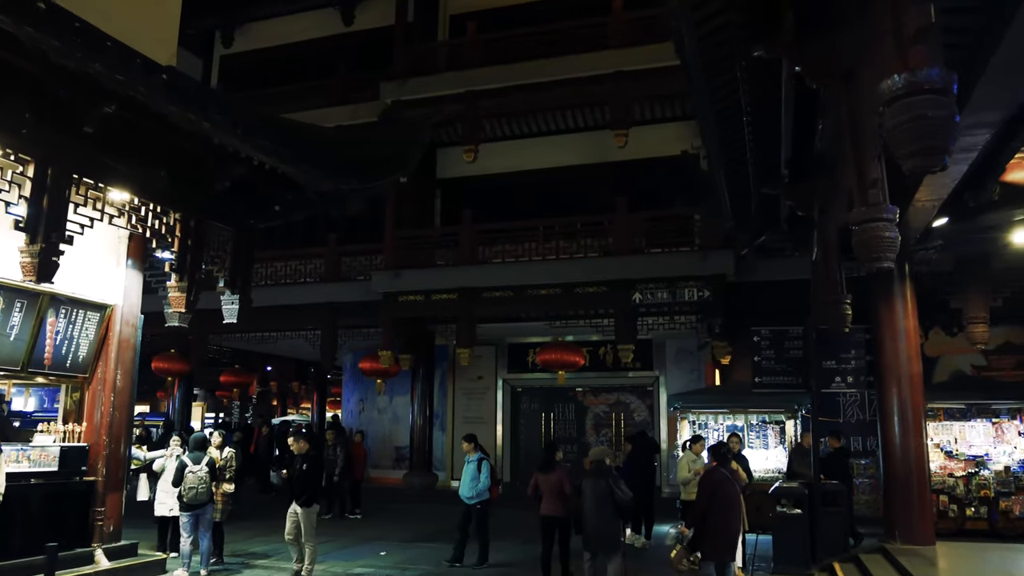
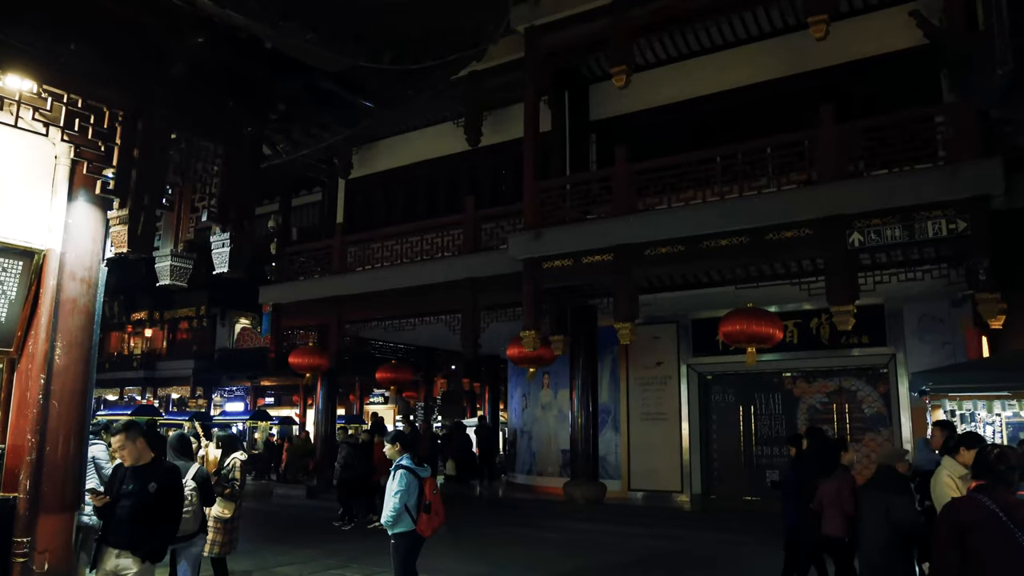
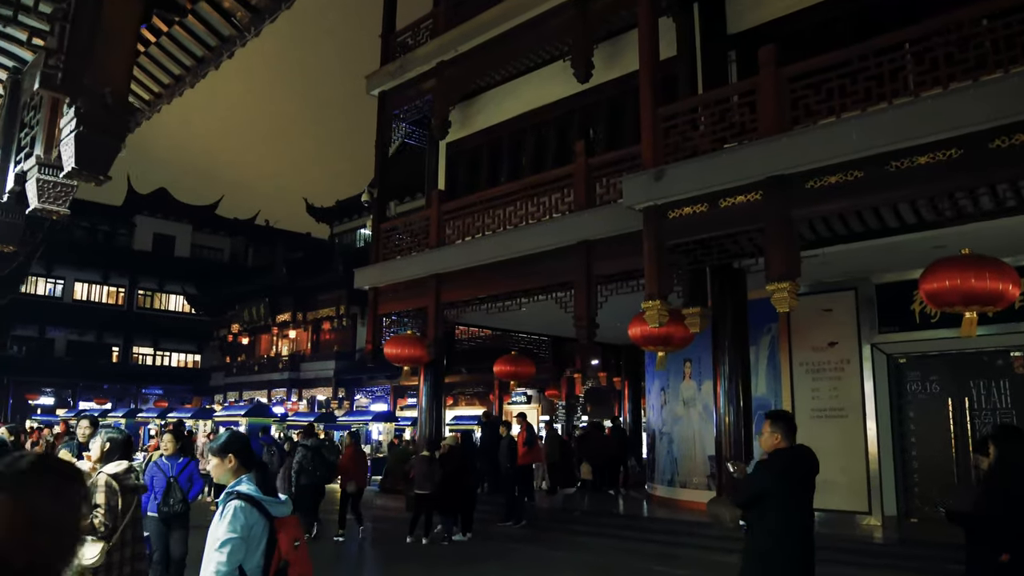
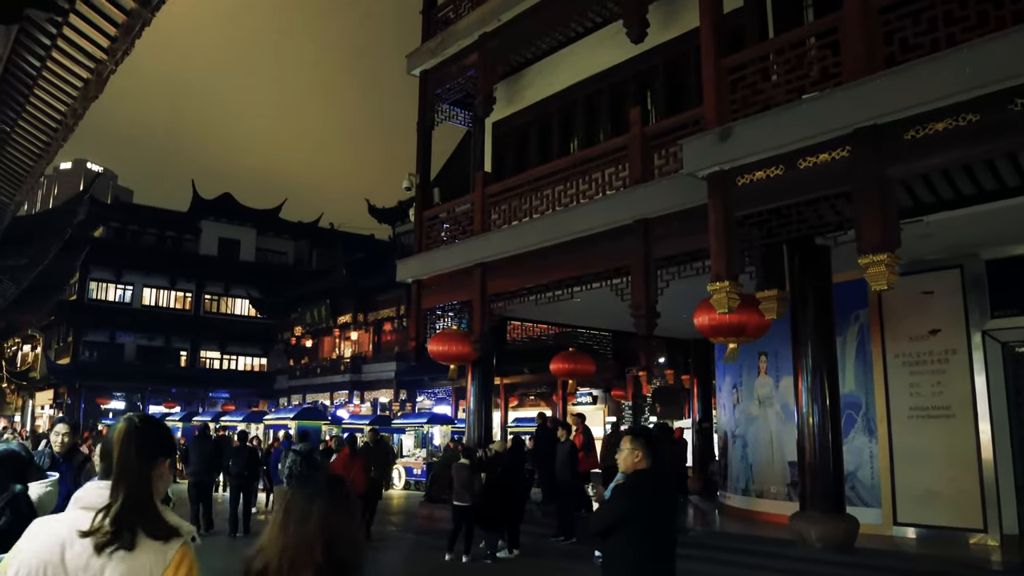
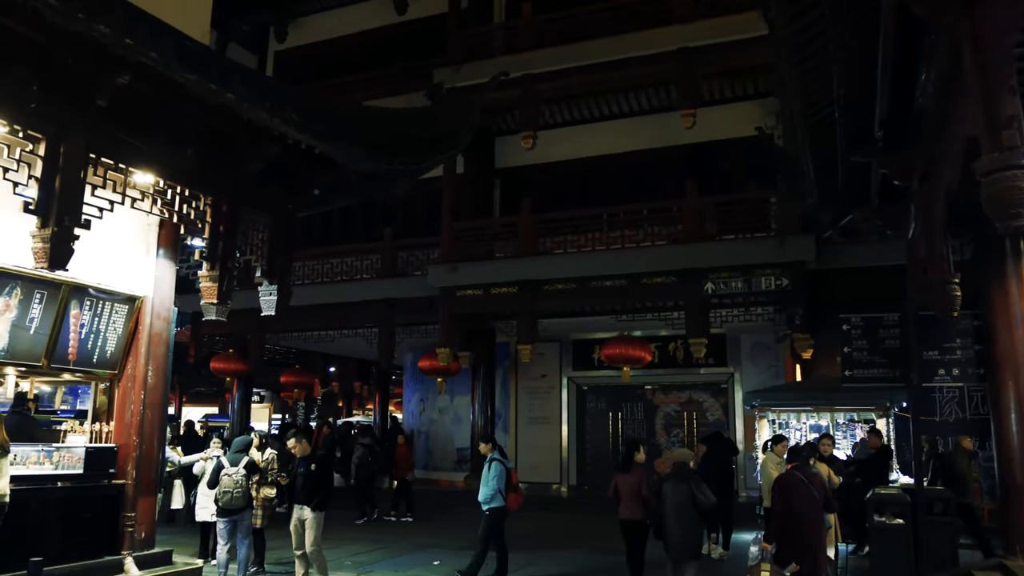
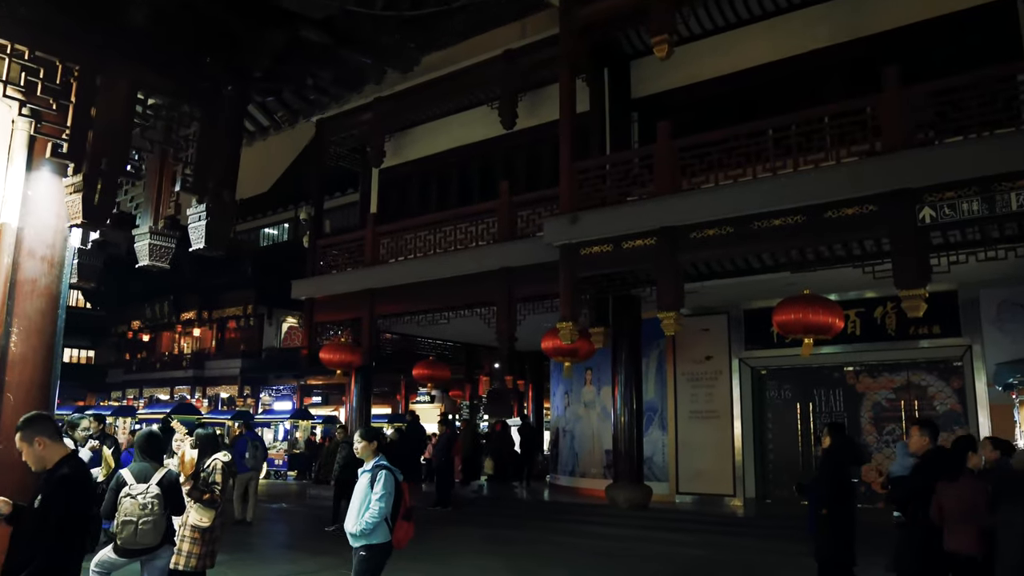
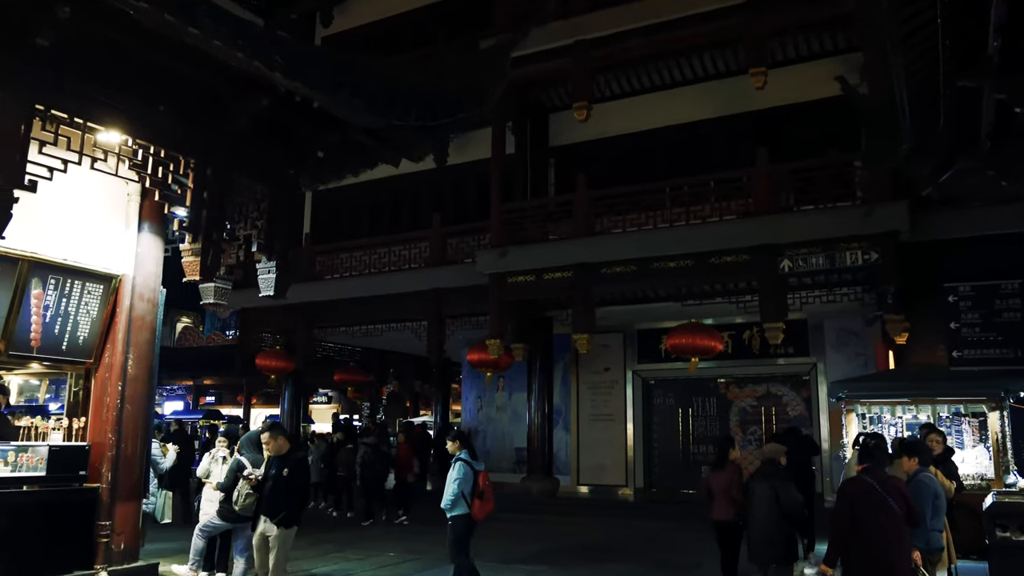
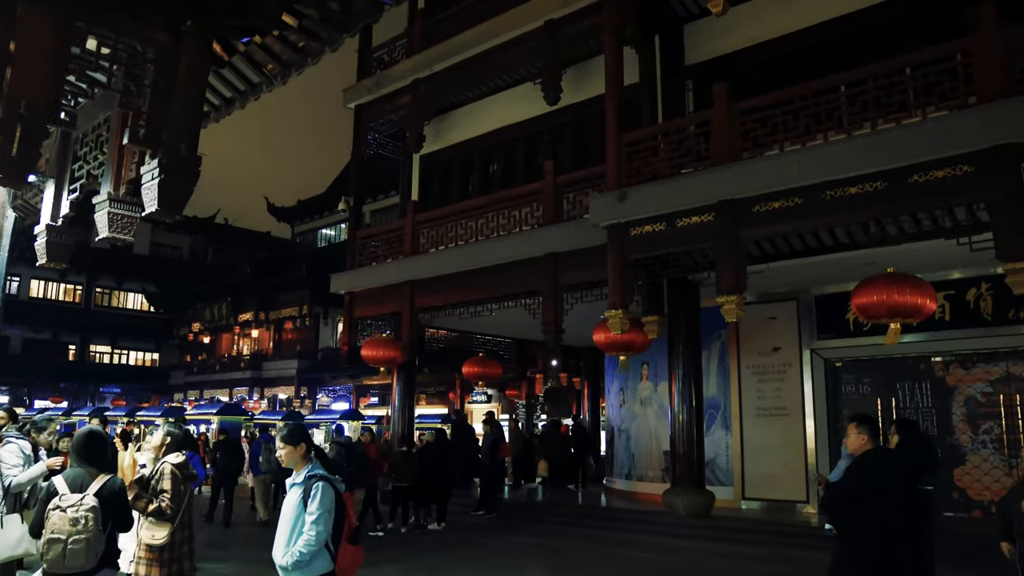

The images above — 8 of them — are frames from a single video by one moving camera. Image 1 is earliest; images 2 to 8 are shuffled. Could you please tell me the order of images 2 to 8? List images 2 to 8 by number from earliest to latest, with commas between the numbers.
5, 7, 2, 6, 8, 3, 4
